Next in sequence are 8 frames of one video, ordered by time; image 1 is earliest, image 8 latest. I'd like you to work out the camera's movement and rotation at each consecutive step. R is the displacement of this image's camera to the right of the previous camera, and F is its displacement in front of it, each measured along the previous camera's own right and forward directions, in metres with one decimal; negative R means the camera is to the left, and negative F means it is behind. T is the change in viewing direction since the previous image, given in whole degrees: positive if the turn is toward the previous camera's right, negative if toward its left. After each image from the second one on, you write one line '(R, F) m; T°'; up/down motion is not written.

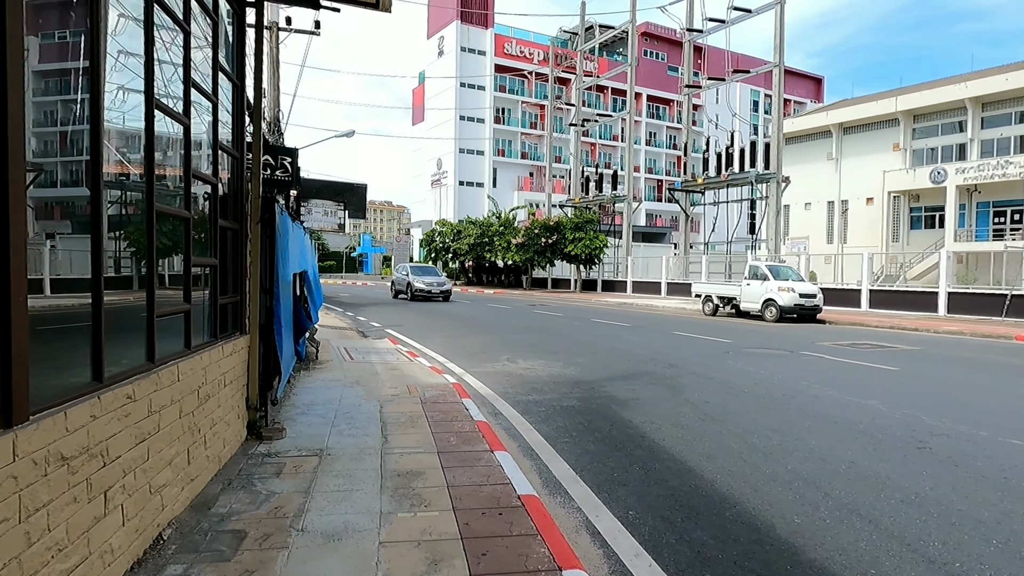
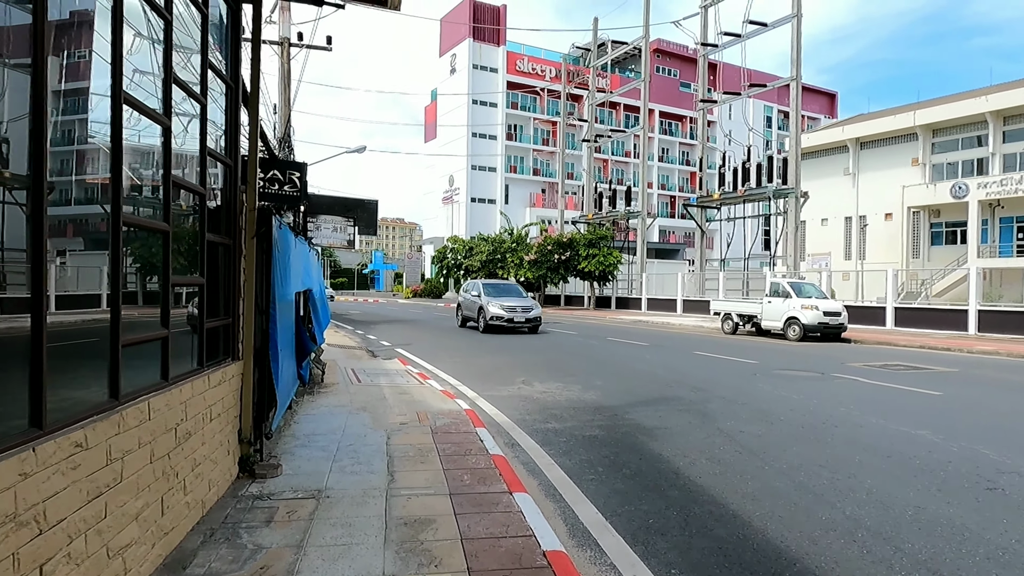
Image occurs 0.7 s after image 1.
(-0.1, +0.5) m; -1°
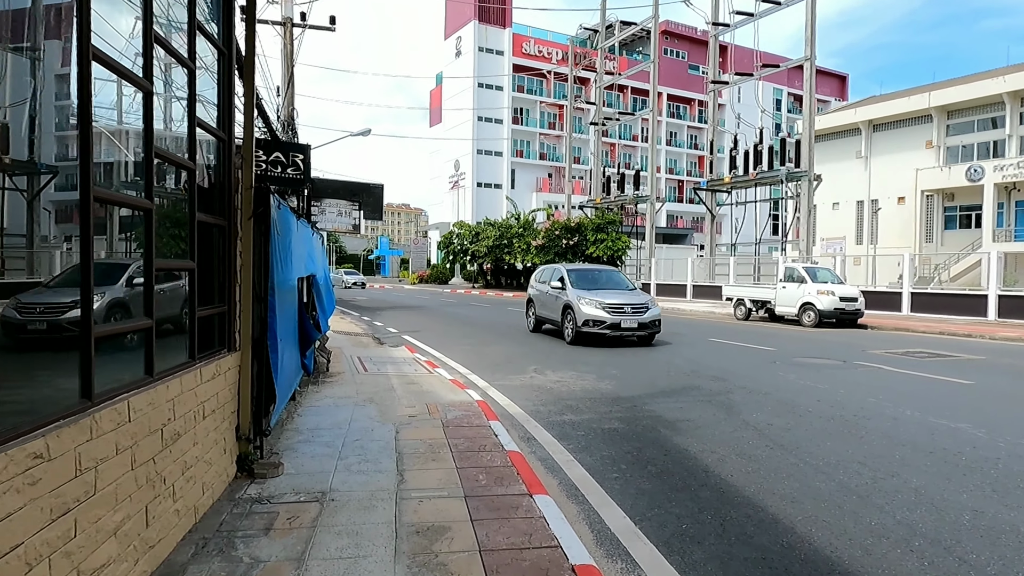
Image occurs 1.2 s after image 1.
(-0.1, +0.4) m; 0°
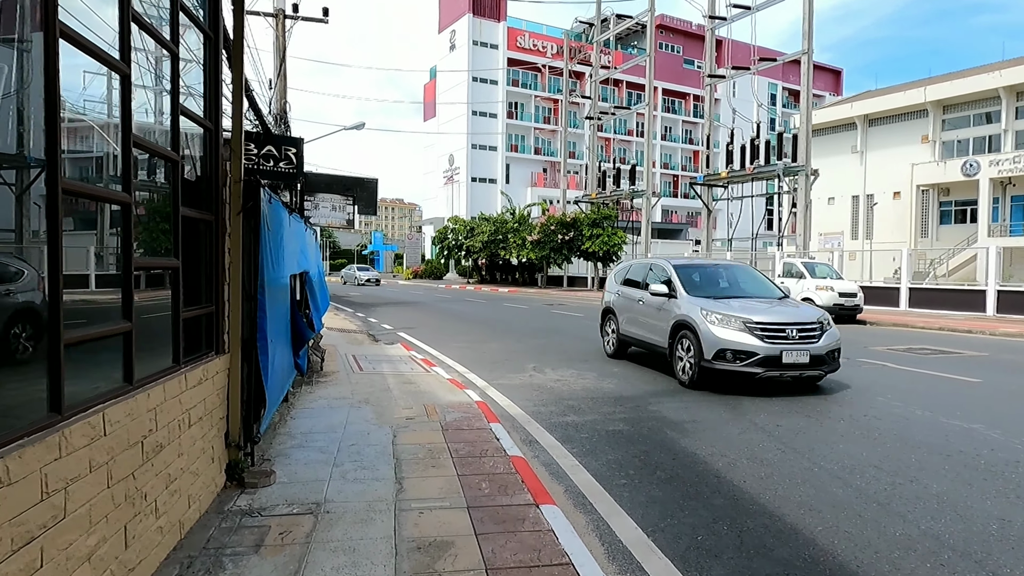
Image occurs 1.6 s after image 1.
(-0.1, +0.2) m; +1°
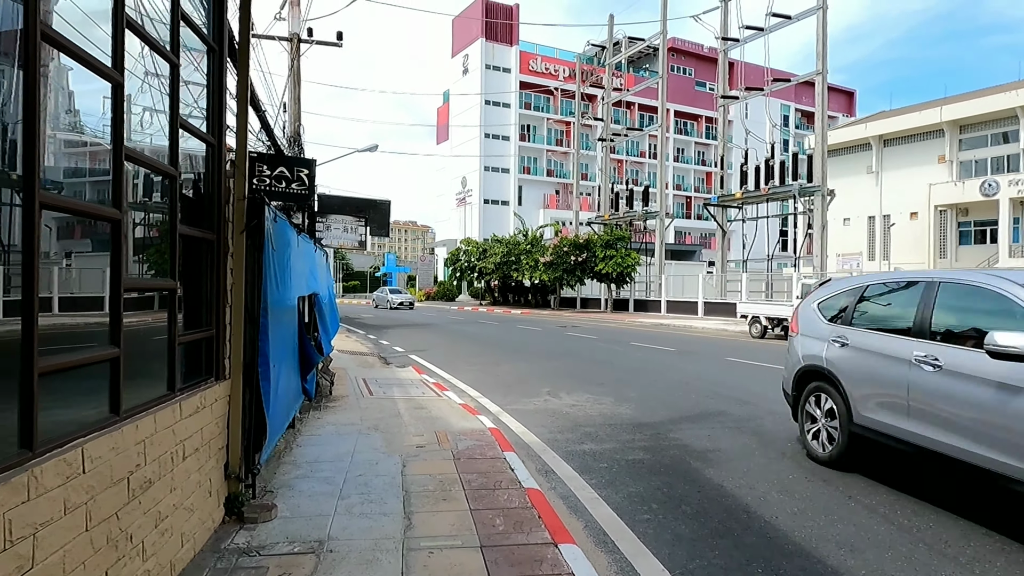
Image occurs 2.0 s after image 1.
(0.0, +0.2) m; -1°
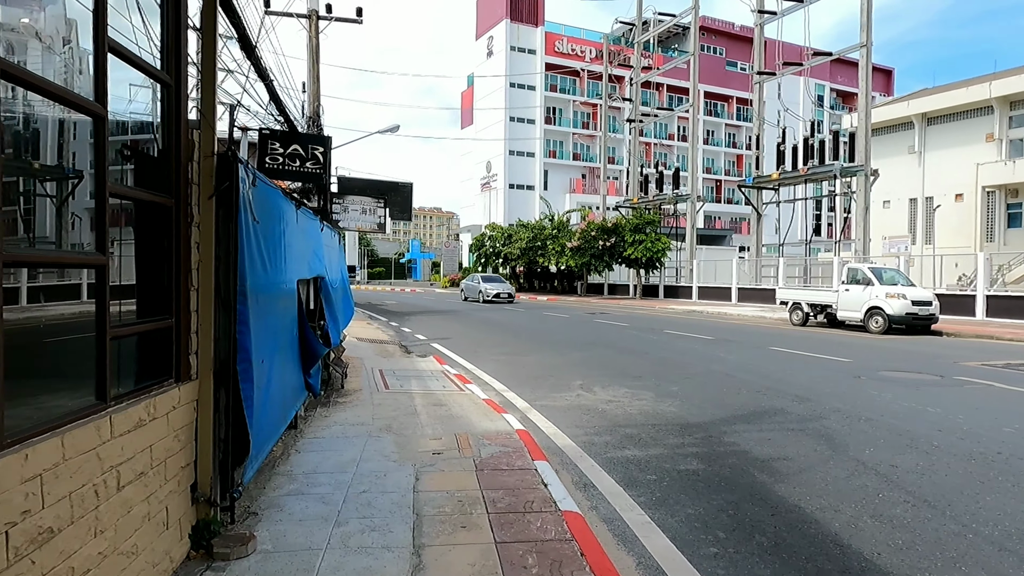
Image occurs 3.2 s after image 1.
(-0.1, +0.9) m; -2°
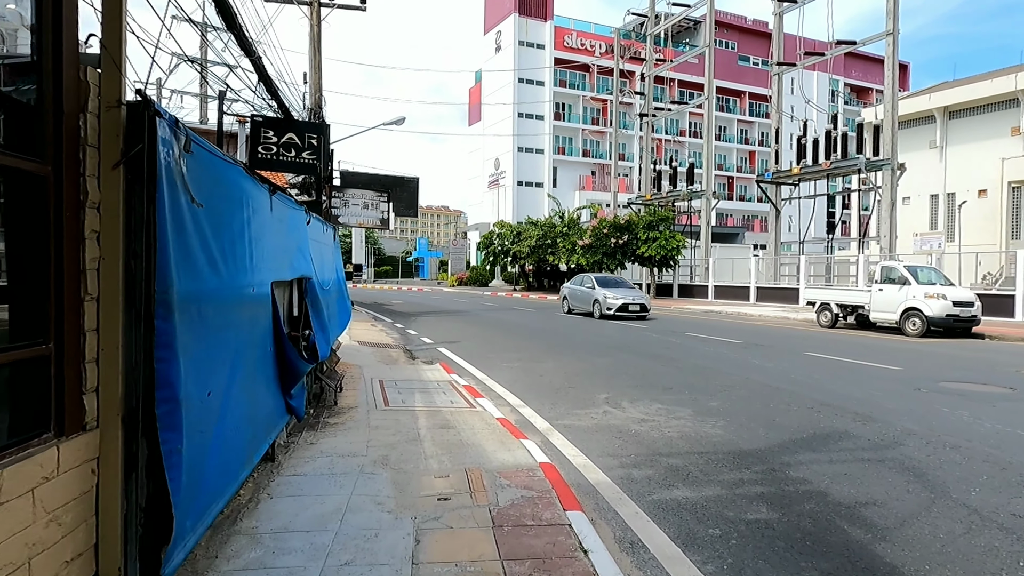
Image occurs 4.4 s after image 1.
(-0.1, +1.1) m; -1°
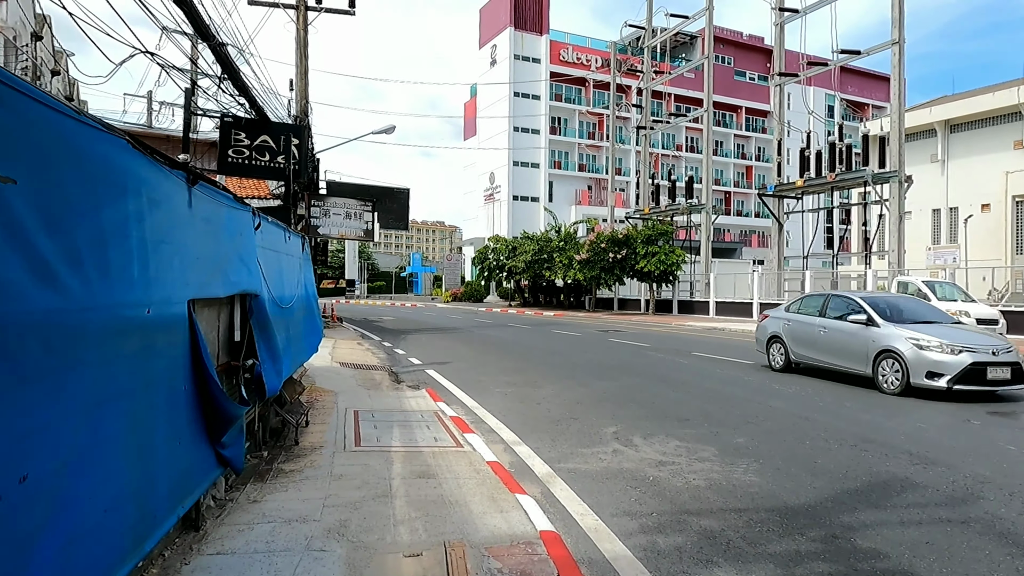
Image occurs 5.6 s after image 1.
(0.0, +1.1) m; 0°
